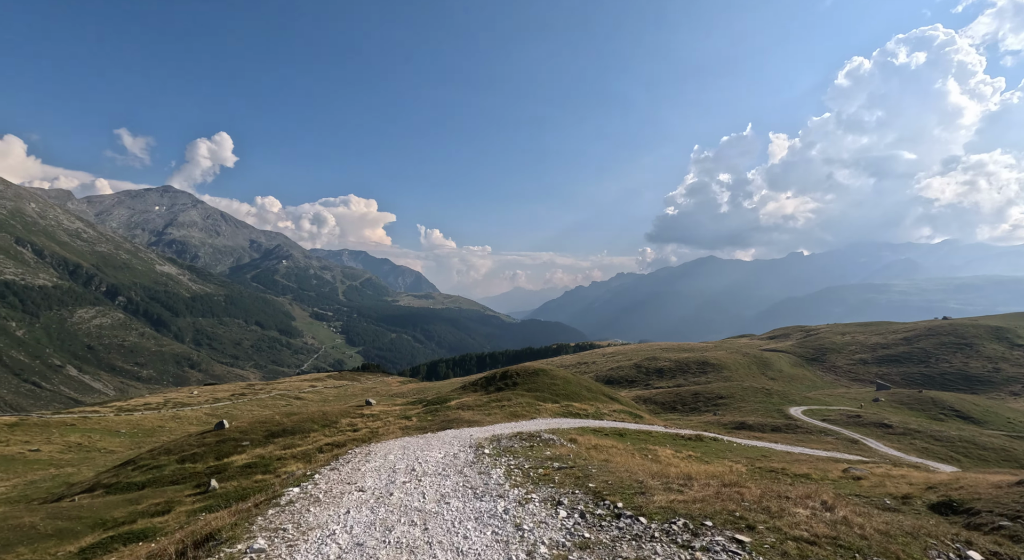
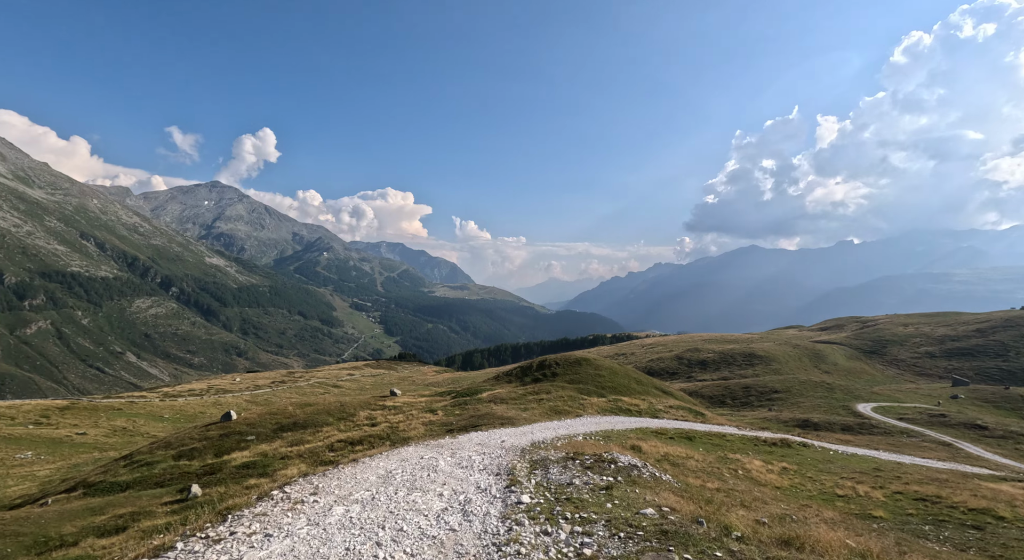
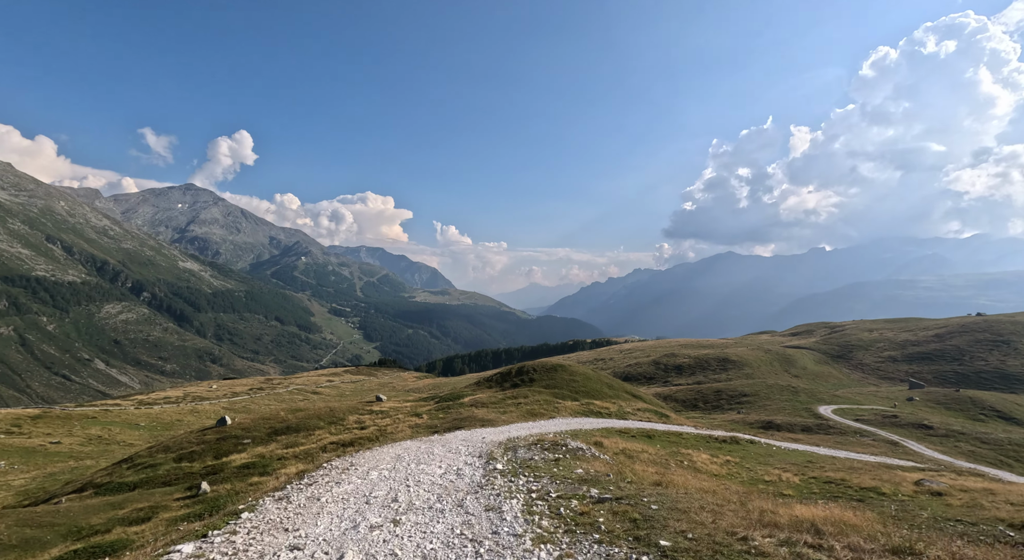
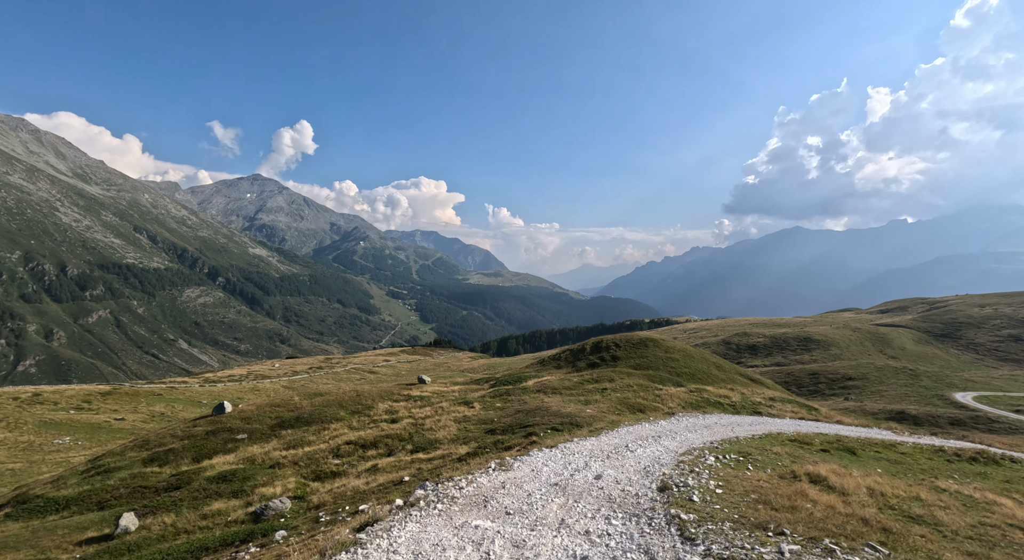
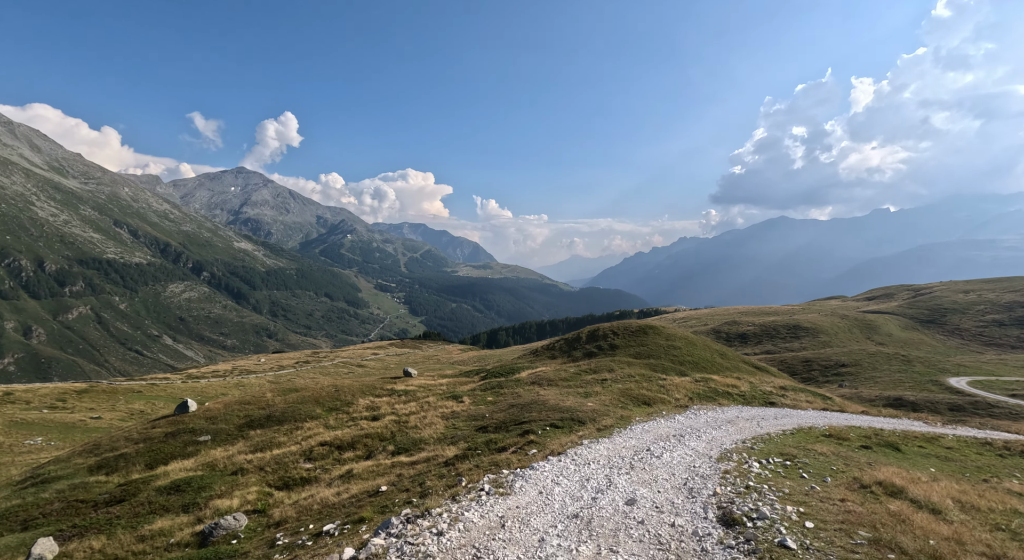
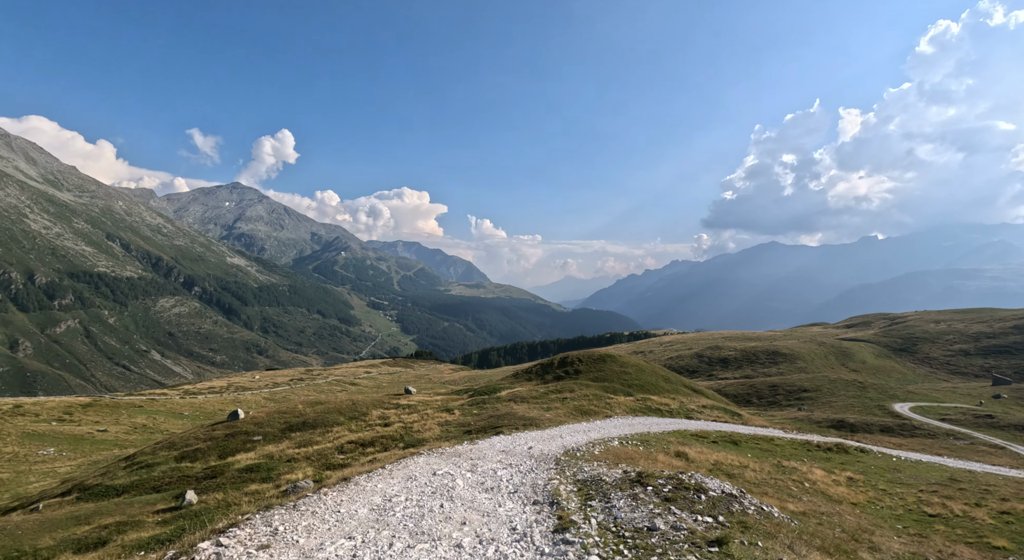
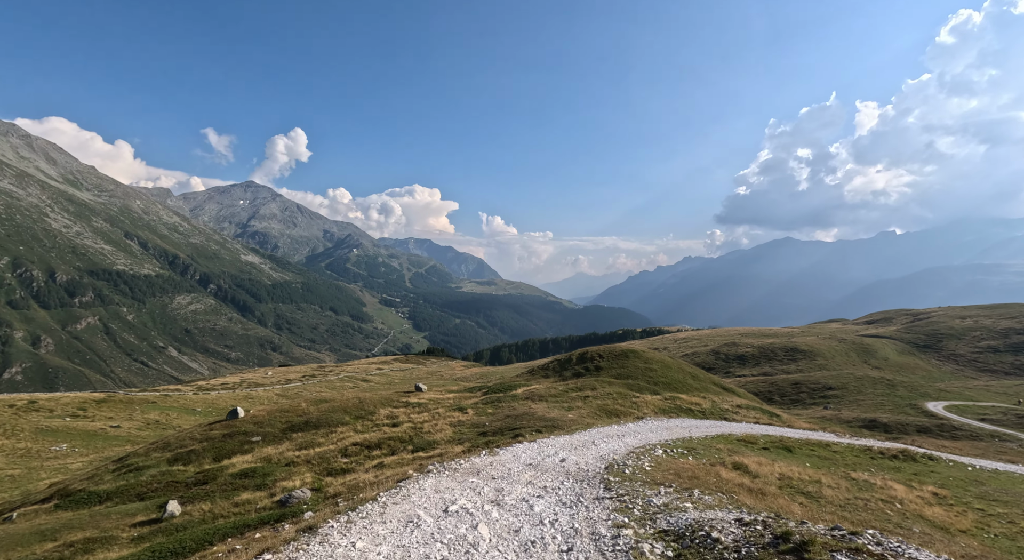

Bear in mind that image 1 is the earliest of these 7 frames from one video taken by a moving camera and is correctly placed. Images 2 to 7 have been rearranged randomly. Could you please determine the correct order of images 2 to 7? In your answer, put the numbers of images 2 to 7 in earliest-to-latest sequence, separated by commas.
3, 2, 6, 7, 4, 5
